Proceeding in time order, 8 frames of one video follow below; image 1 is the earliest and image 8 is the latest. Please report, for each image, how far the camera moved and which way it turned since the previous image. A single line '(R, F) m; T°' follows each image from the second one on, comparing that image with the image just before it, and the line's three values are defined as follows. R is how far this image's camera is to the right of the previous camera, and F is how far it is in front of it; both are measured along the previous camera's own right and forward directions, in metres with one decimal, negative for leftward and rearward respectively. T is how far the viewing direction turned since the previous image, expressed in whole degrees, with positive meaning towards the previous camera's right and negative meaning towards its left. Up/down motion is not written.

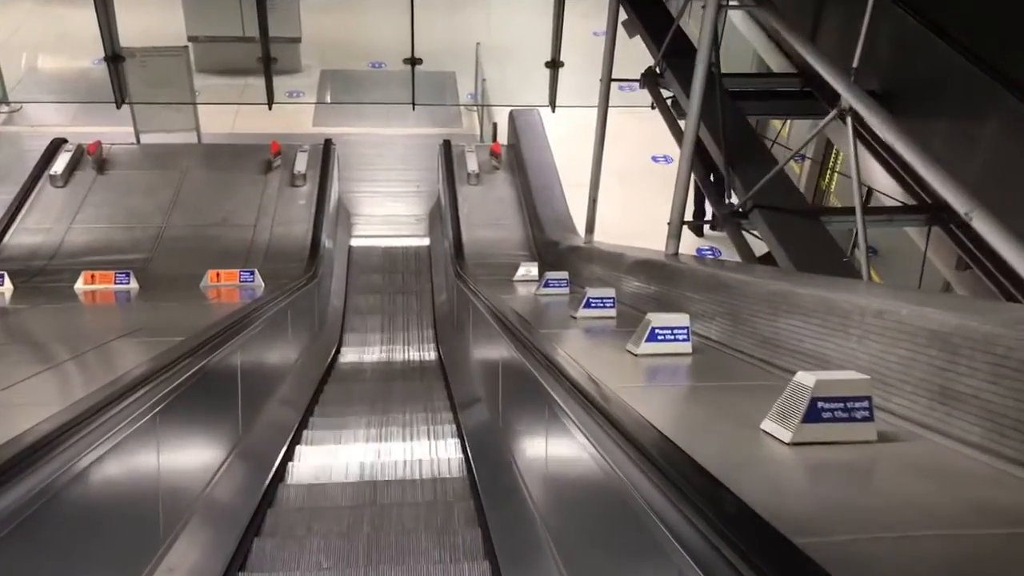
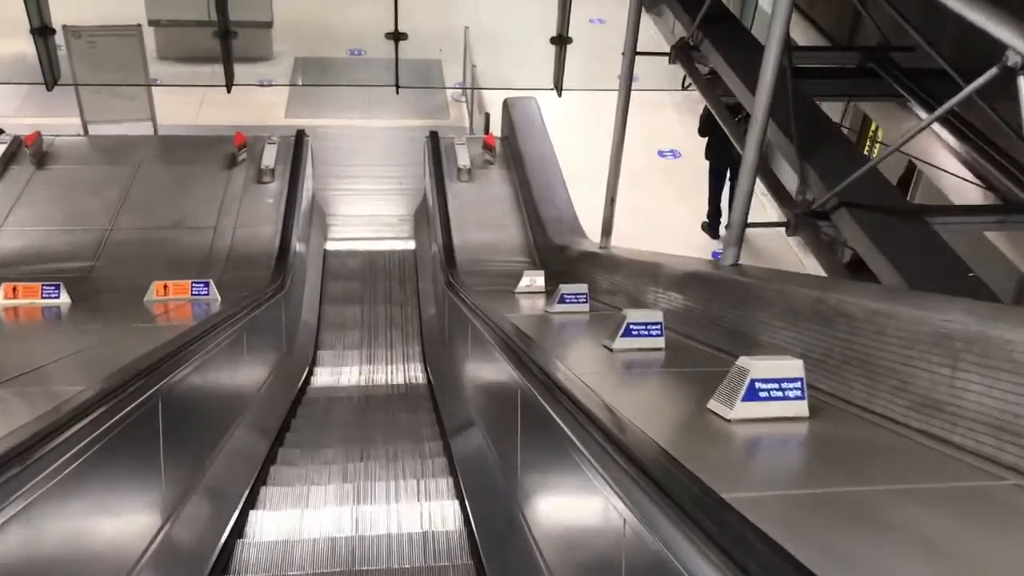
(-0.1, +0.8) m; +1°
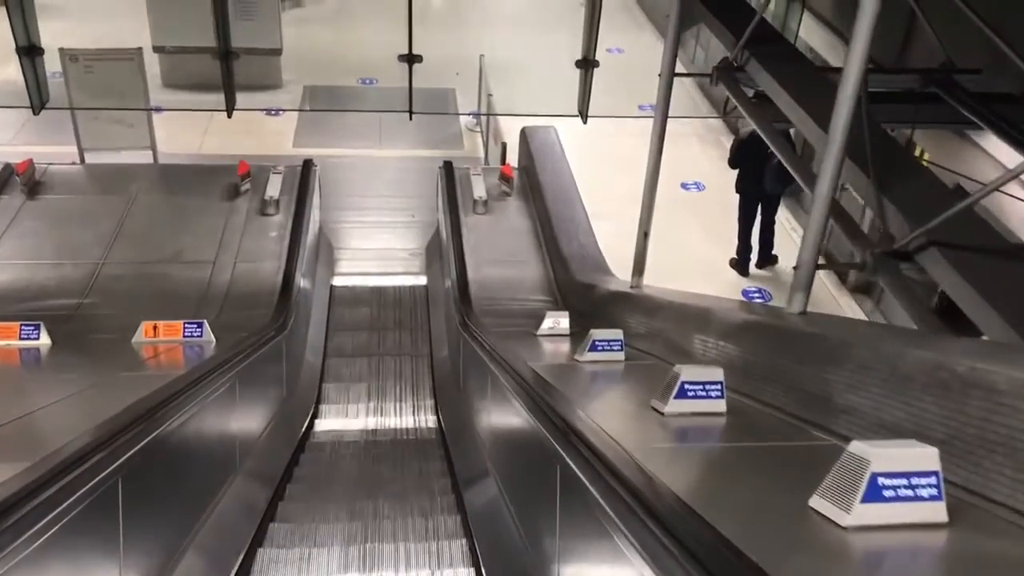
(-0.1, +0.4) m; -1°
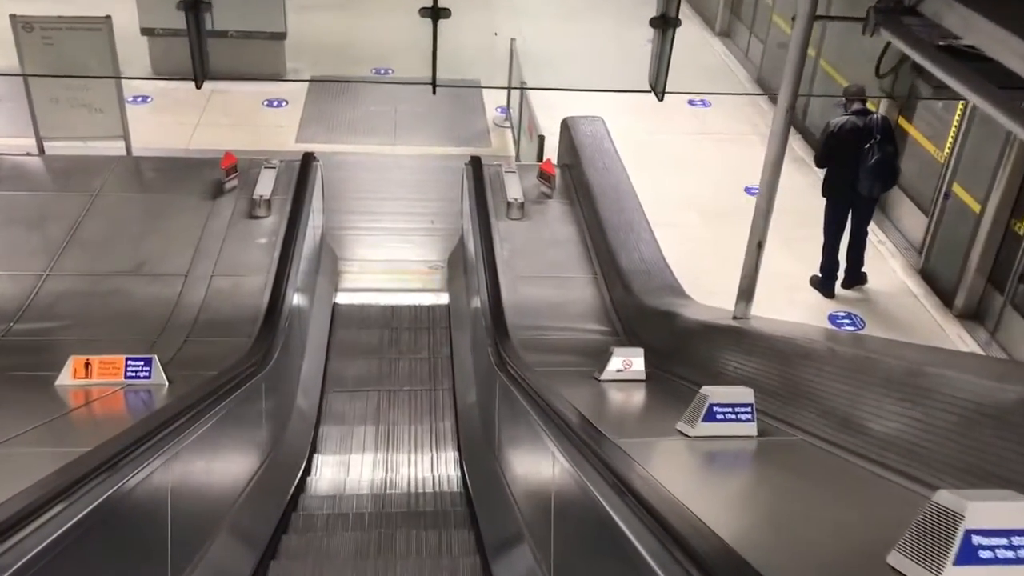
(-0.1, +1.1) m; -1°
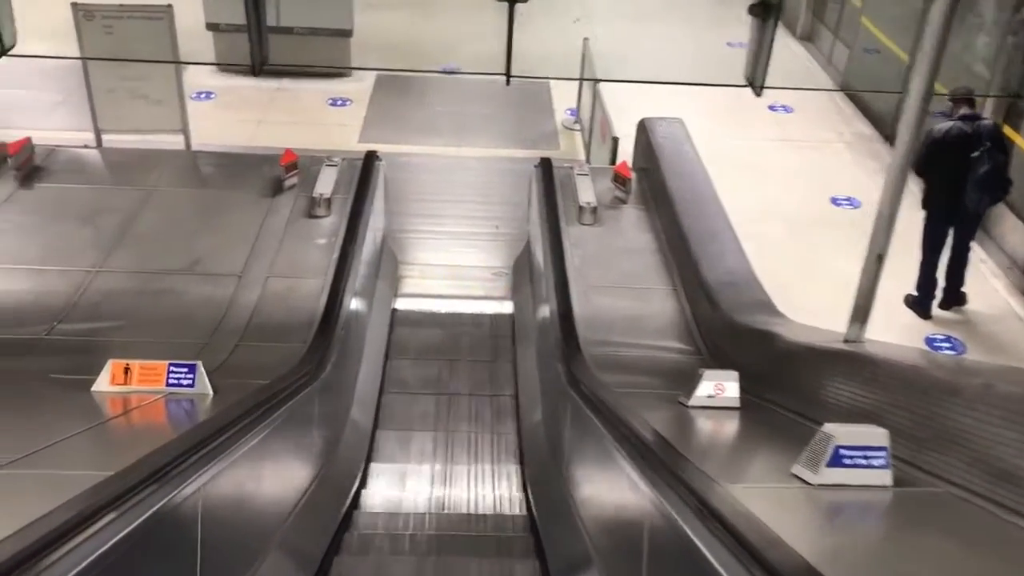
(-0.1, +0.3) m; -3°
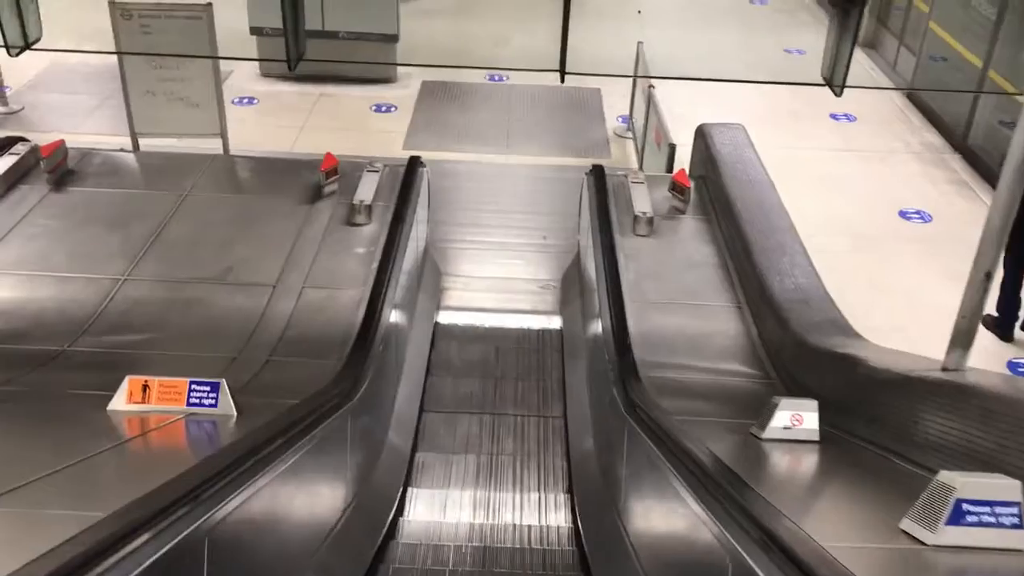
(0.0, +0.3) m; -3°
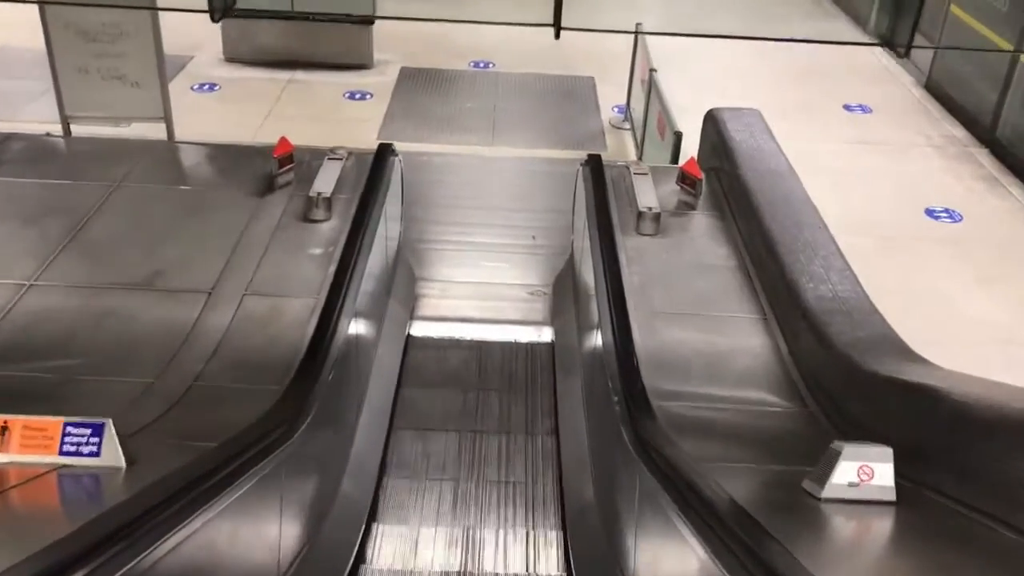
(0.0, +0.6) m; +1°
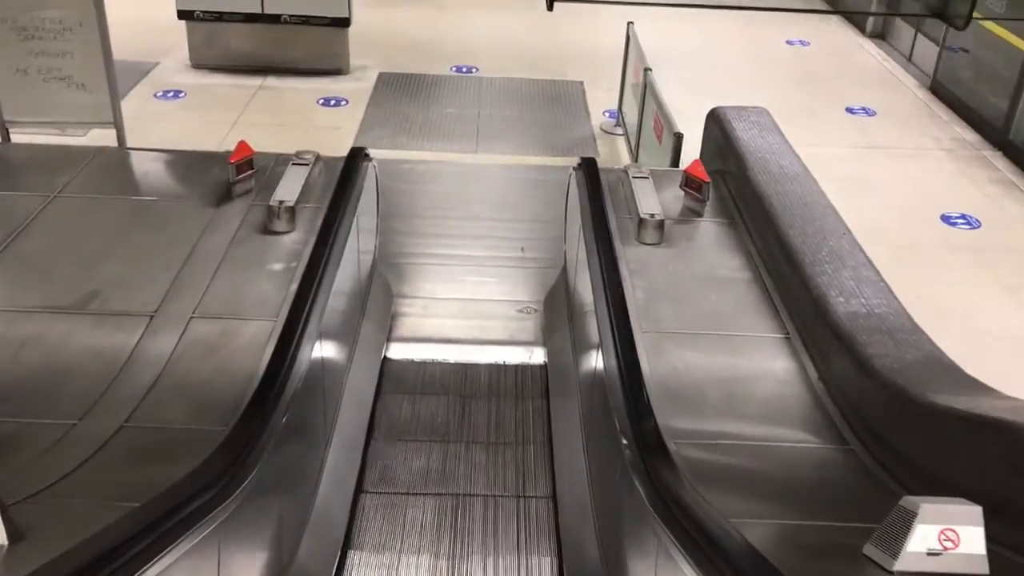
(0.0, +0.4) m; +1°
